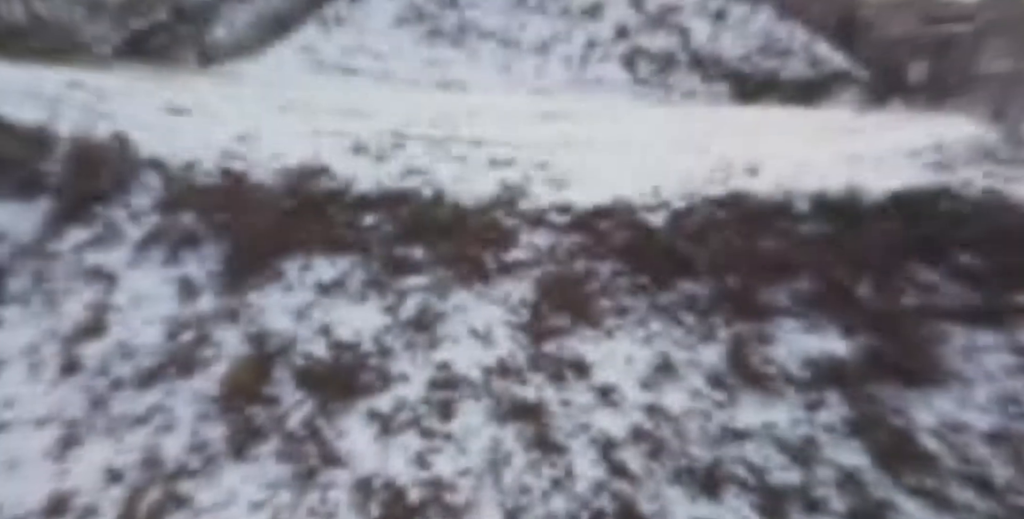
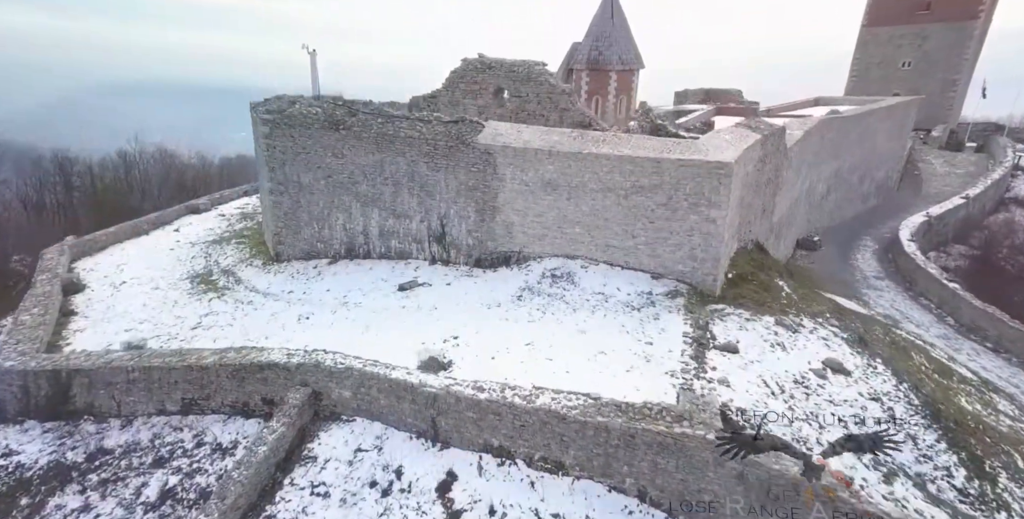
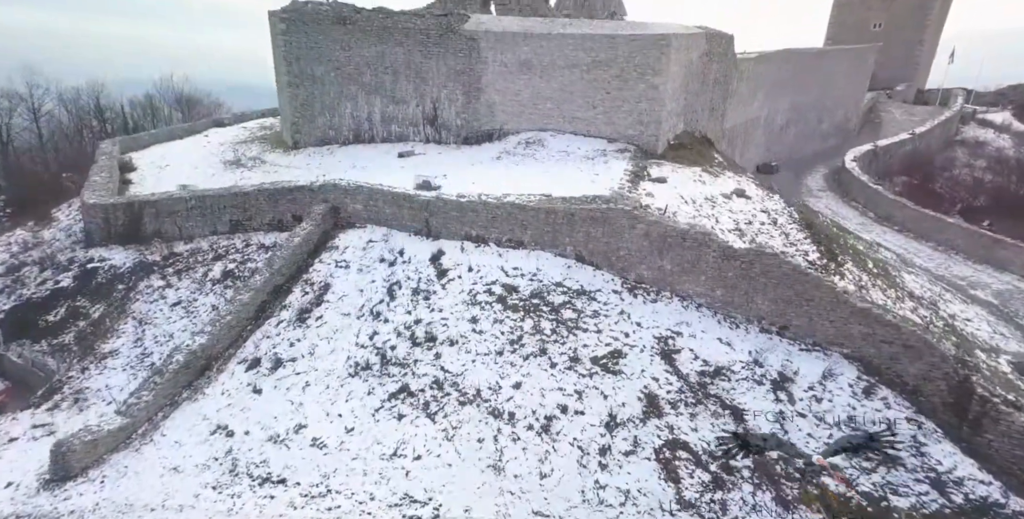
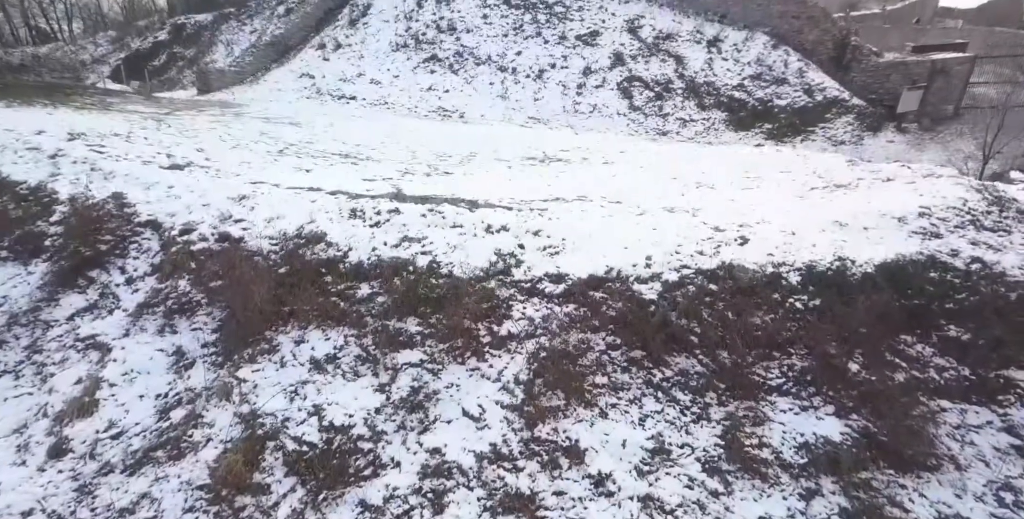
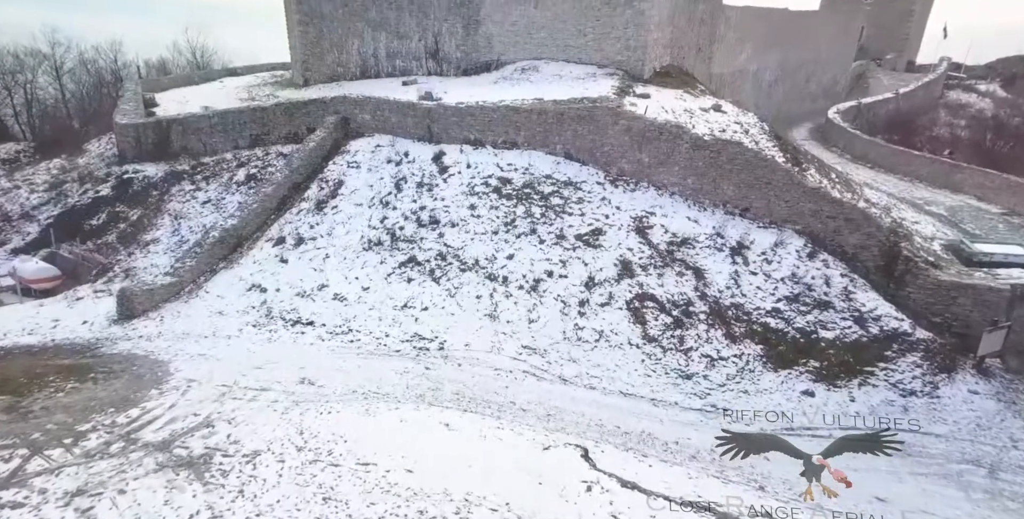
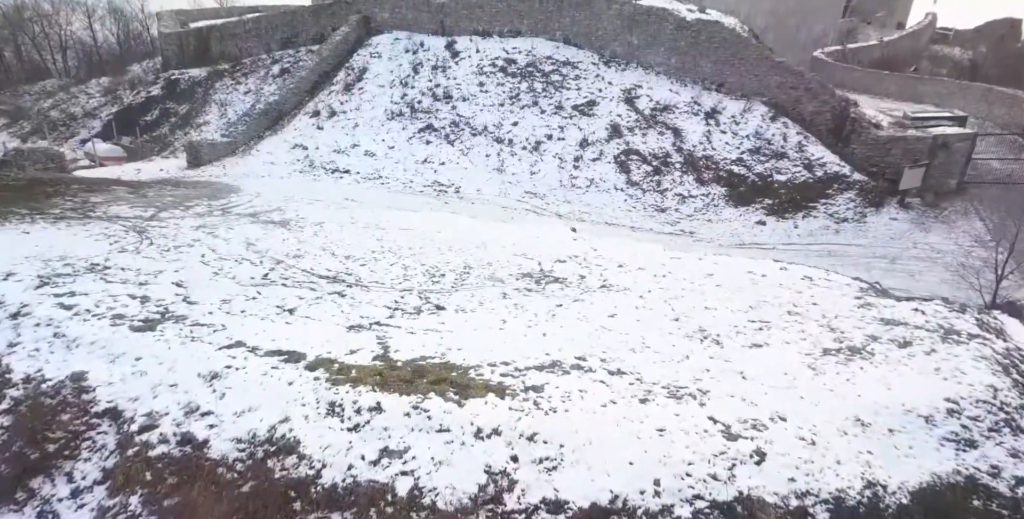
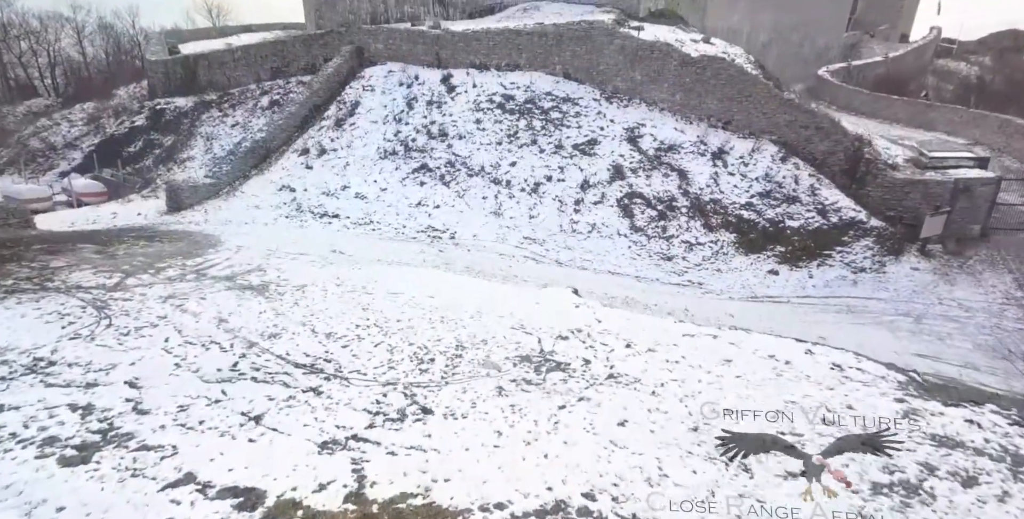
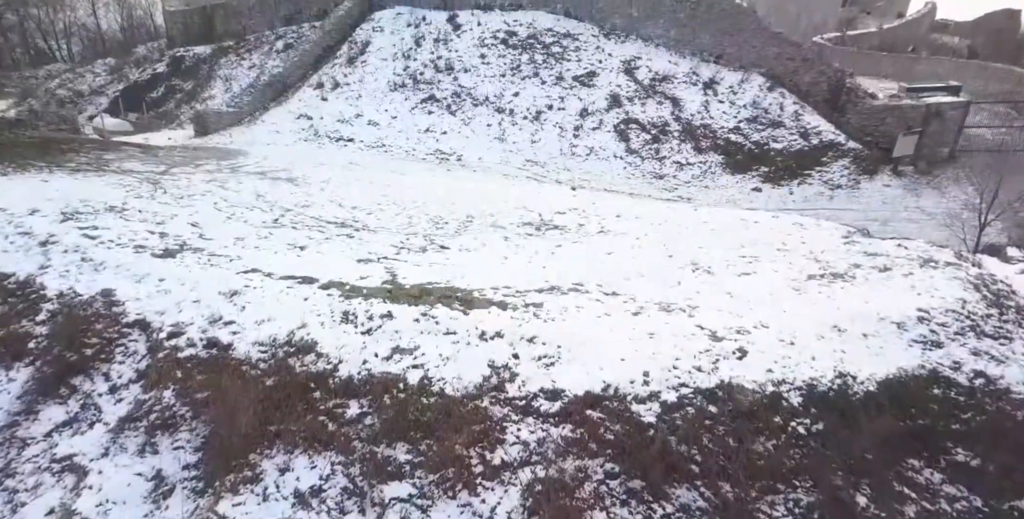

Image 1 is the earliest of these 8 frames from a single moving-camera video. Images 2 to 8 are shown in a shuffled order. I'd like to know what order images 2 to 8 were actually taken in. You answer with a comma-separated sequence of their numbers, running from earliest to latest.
4, 8, 6, 7, 5, 3, 2
